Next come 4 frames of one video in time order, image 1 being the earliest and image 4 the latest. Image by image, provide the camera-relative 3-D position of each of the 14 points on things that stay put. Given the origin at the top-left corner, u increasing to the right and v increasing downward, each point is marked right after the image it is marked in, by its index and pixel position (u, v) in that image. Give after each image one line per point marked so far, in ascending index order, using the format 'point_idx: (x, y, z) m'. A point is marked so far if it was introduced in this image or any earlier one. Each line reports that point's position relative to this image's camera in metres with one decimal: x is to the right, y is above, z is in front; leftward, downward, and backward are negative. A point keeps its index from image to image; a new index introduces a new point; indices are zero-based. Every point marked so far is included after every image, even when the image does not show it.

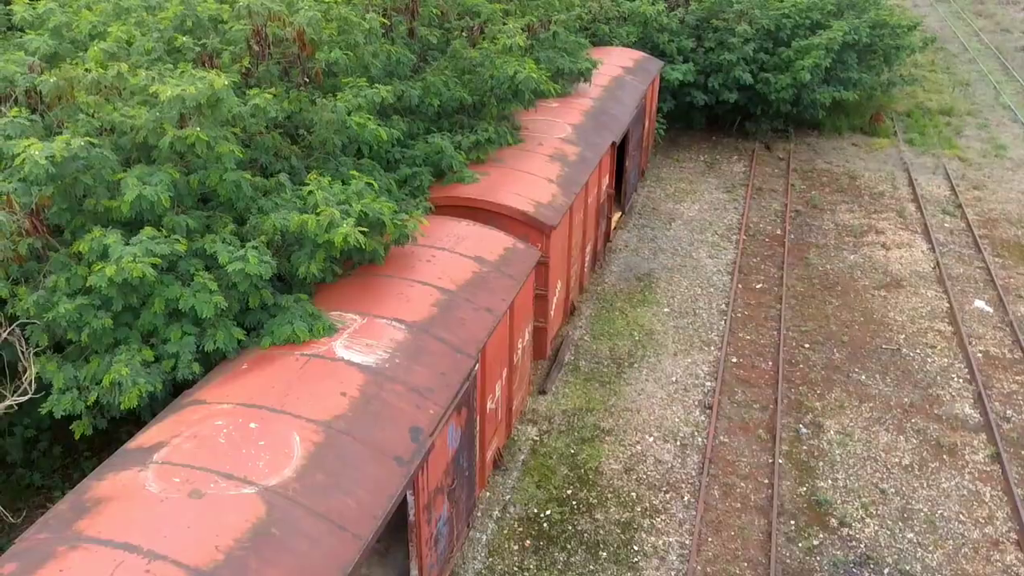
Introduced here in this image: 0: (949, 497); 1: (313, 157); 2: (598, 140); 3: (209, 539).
0: (+4.4, -2.1, +8.4) m
1: (-1.8, +1.2, +7.5) m
2: (+1.1, +1.9, +11.0) m
3: (-1.6, -1.4, +4.6) m
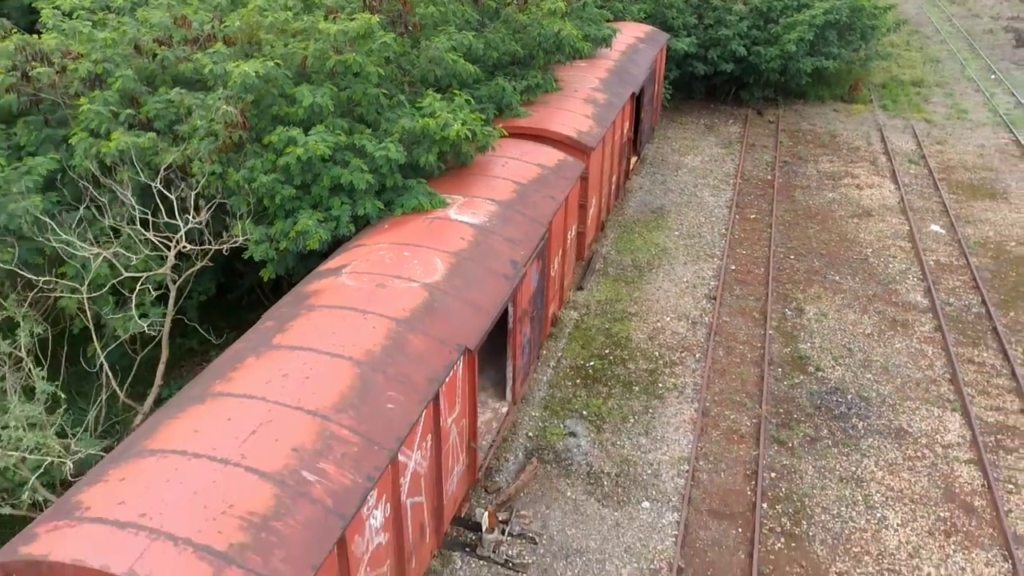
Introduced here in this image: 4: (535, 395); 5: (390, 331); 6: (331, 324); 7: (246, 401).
0: (+5.0, -0.8, +10.9) m
1: (-1.1, +2.4, +10.0) m
2: (+1.7, +3.2, +13.4) m
3: (-0.9, -0.1, +7.0) m
4: (+0.3, -1.3, +10.0) m
5: (-1.0, -0.3, +6.7) m
6: (-1.4, -0.3, +6.7) m
7: (-1.8, -0.8, +5.7) m
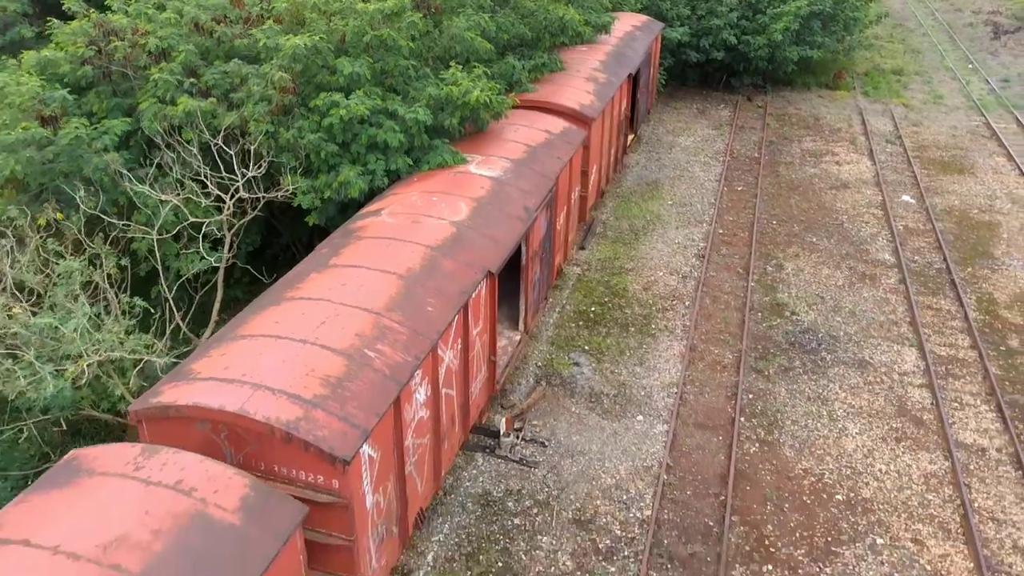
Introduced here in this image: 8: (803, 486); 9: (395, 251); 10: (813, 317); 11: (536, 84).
0: (+5.2, -0.2, +12.3) m
1: (-1.0, +3.1, +11.3) m
2: (+1.9, +3.8, +14.8) m
3: (-0.8, +0.5, +8.4) m
4: (+0.4, -0.6, +11.3) m
5: (-0.8, +0.3, +8.0) m
6: (-1.3, +0.4, +8.1) m
7: (-1.7, -0.1, +7.1) m
8: (+3.0, -2.1, +8.8) m
9: (-1.1, +0.4, +8.0) m
10: (+4.2, -0.4, +11.8) m
11: (+0.4, +3.2, +13.2) m
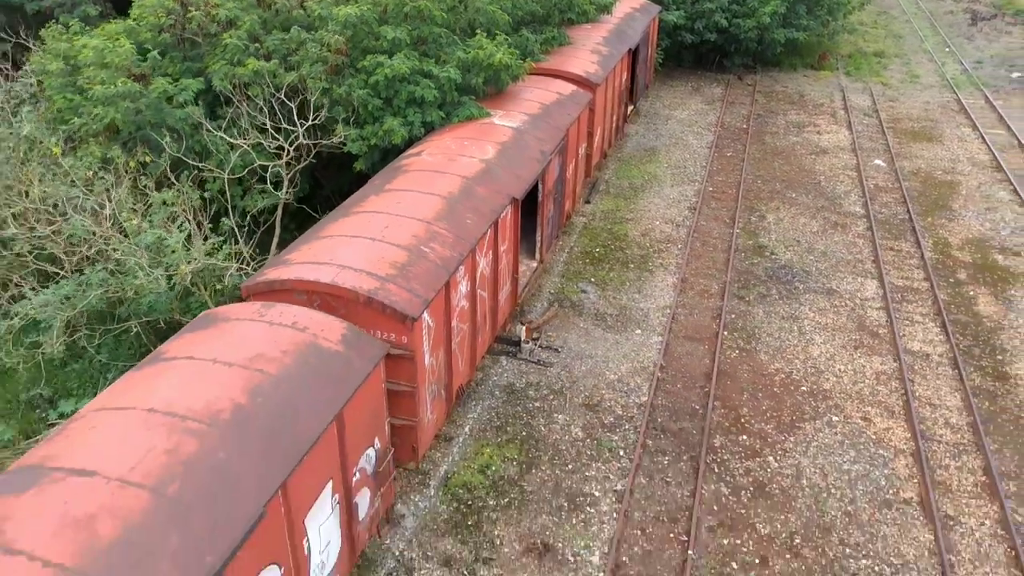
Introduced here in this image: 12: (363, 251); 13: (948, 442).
0: (+5.4, +0.7, +14.0) m
1: (-0.7, +4.0, +13.1) m
2: (+2.1, +4.7, +16.5) m
3: (-0.6, +1.4, +10.1) m
4: (+0.7, +0.3, +13.1) m
5: (-0.6, +1.2, +9.8) m
6: (-1.0, +1.3, +9.8) m
7: (-1.4, +0.8, +8.8) m
8: (+3.3, -1.2, +10.5) m
9: (-0.9, +1.3, +9.8) m
10: (+4.5, +0.5, +13.6) m
11: (+0.6, +4.1, +15.0) m
12: (-1.4, +0.4, +8.0) m
13: (+4.9, -1.7, +9.5) m
